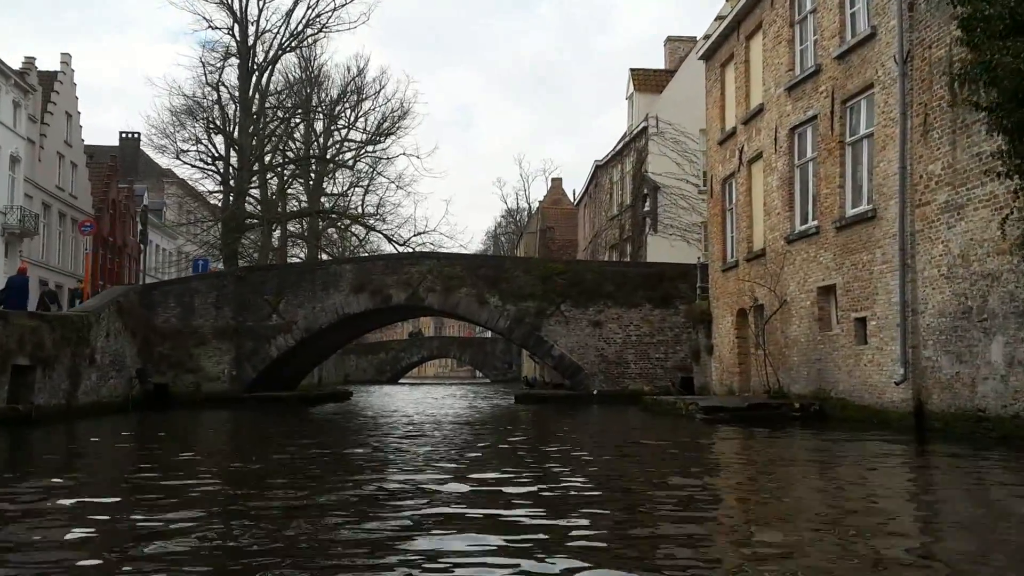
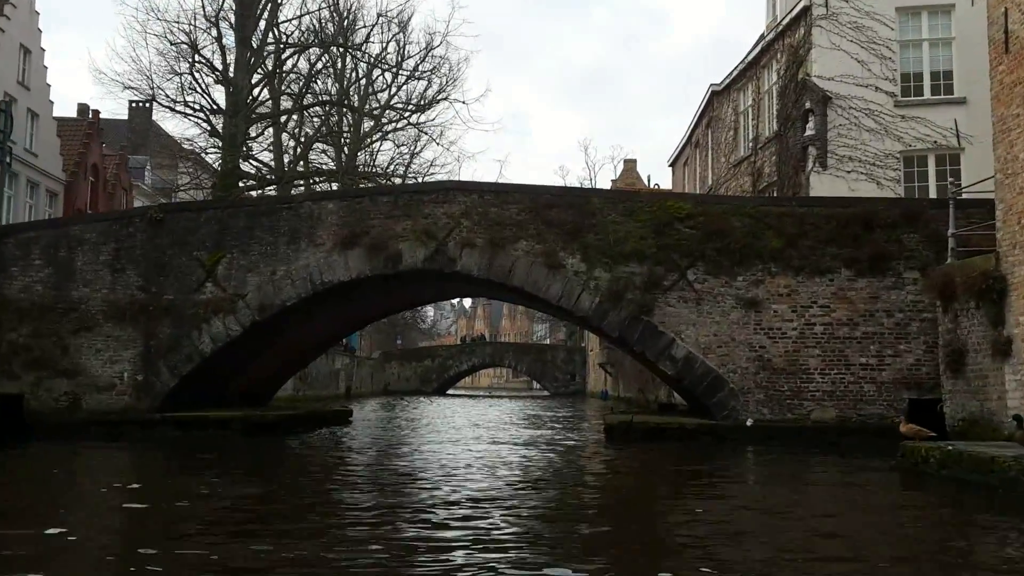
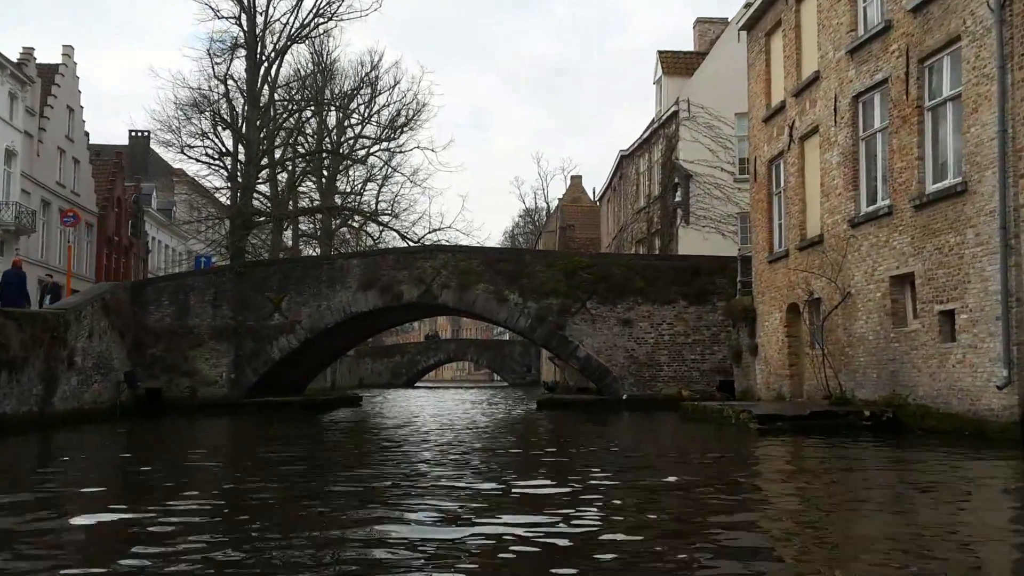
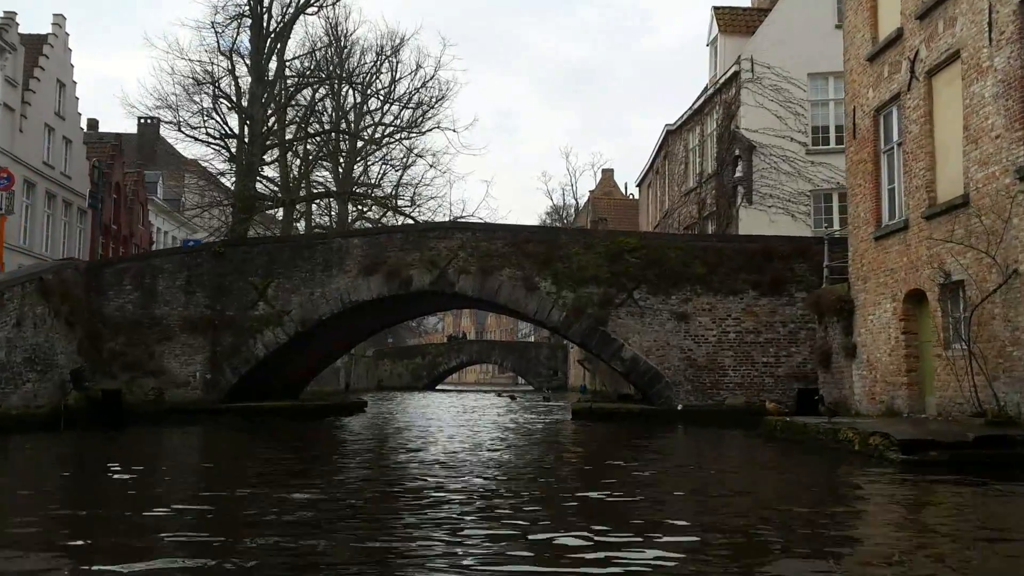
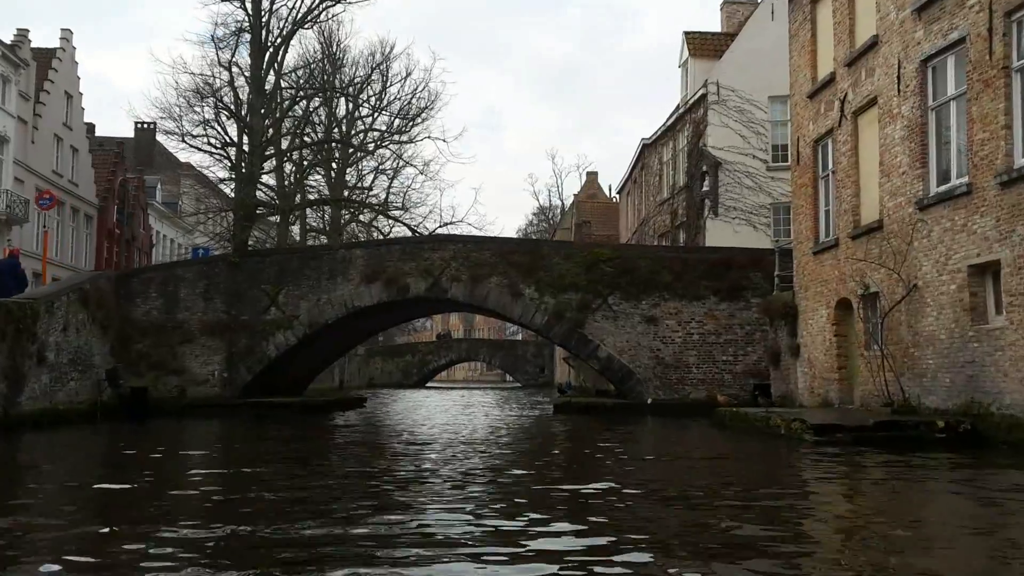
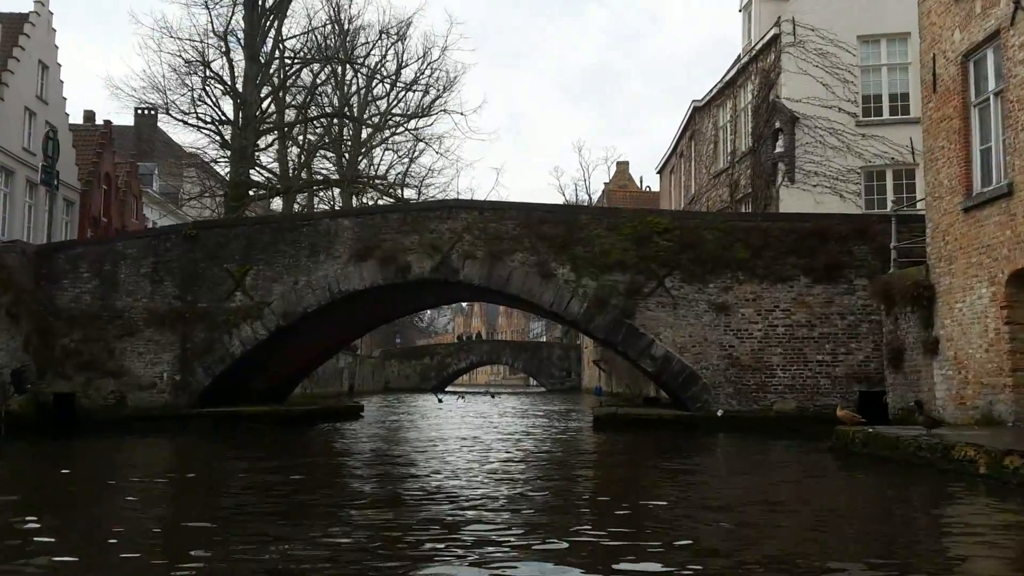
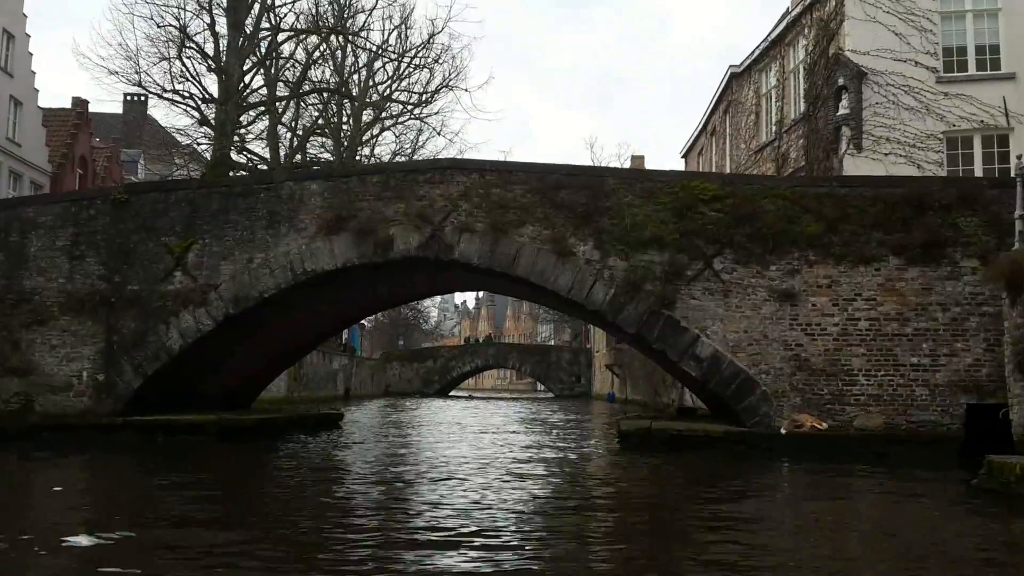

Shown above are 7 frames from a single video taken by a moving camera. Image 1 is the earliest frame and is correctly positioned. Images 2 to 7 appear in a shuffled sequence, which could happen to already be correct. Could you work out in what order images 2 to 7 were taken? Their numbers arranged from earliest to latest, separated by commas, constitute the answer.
3, 5, 4, 6, 2, 7
